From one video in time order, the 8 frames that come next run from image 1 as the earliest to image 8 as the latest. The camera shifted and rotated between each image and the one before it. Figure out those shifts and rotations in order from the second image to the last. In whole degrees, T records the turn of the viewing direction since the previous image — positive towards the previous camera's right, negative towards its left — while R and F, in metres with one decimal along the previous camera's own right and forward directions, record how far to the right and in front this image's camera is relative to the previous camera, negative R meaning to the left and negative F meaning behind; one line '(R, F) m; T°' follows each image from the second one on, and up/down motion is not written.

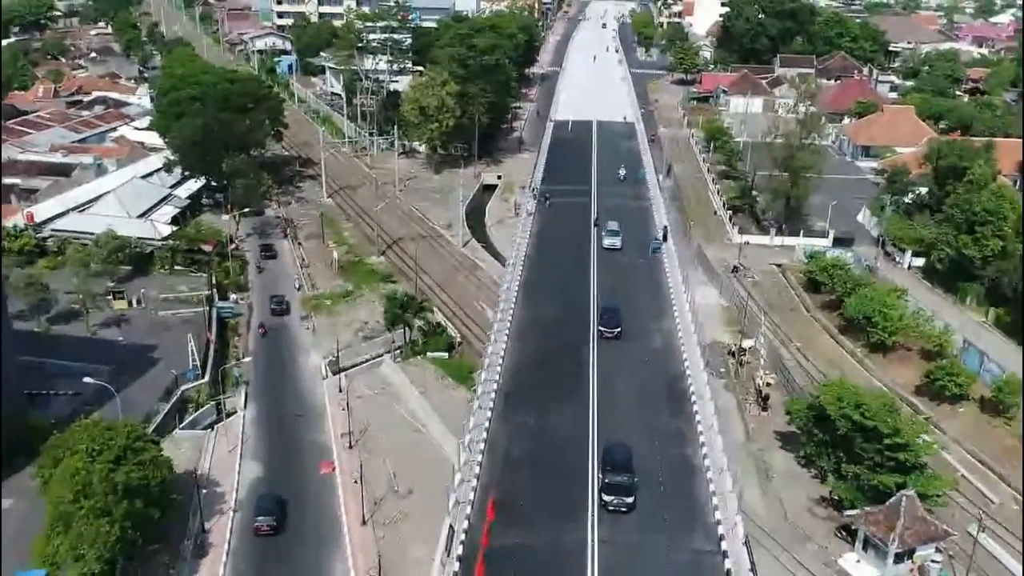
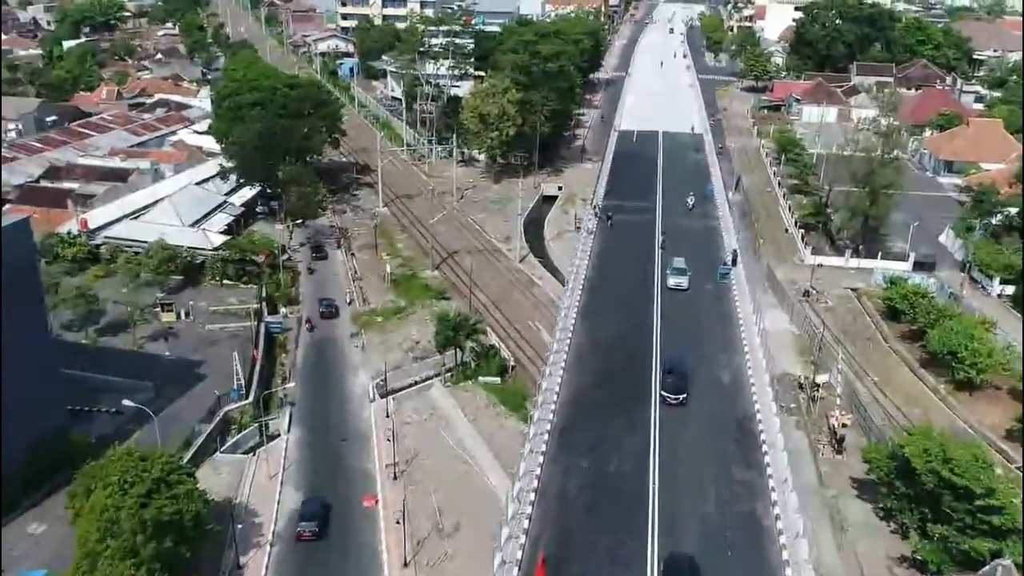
(0.0, +0.8) m; -4°
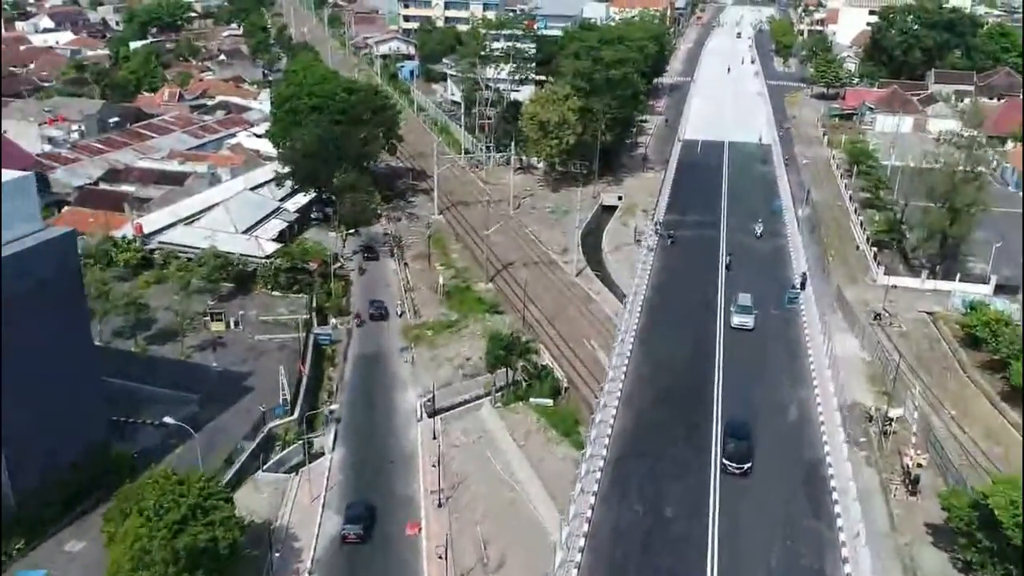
(0.0, +0.6) m; -4°
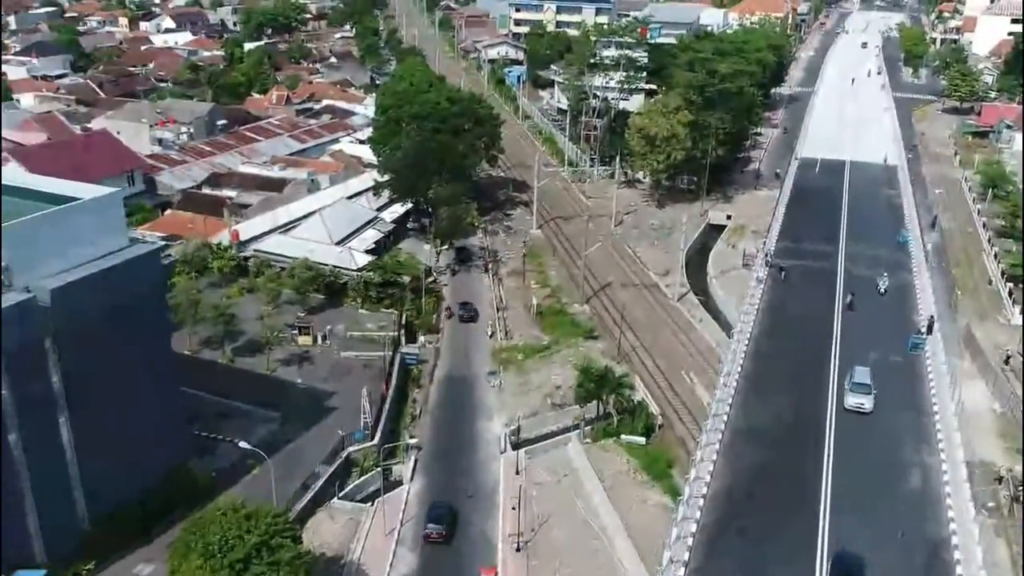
(+0.1, +0.8) m; -6°
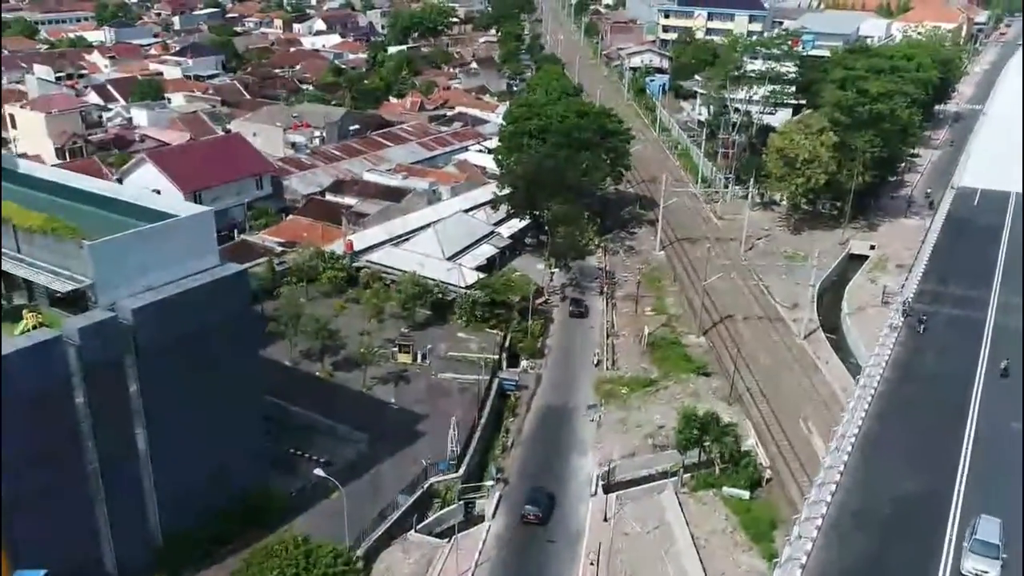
(+0.5, +0.8) m; -9°
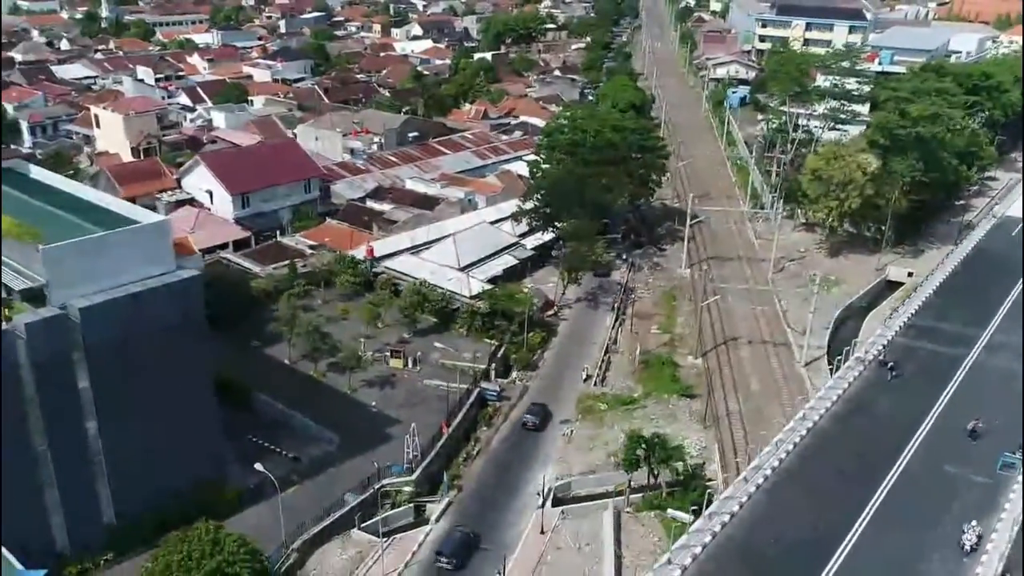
(+2.1, -0.3) m; -7°
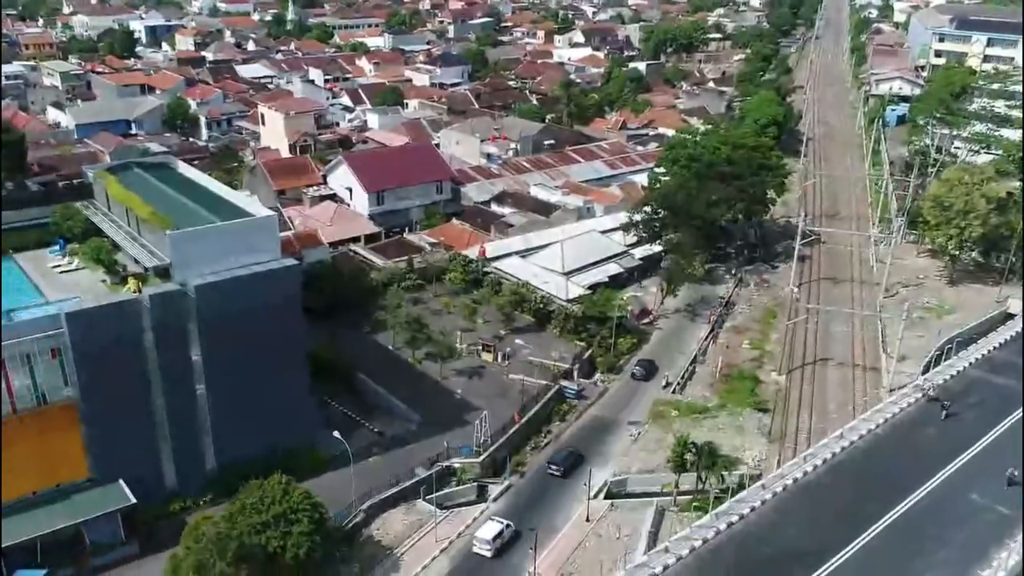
(+1.4, -1.0) m; -10°
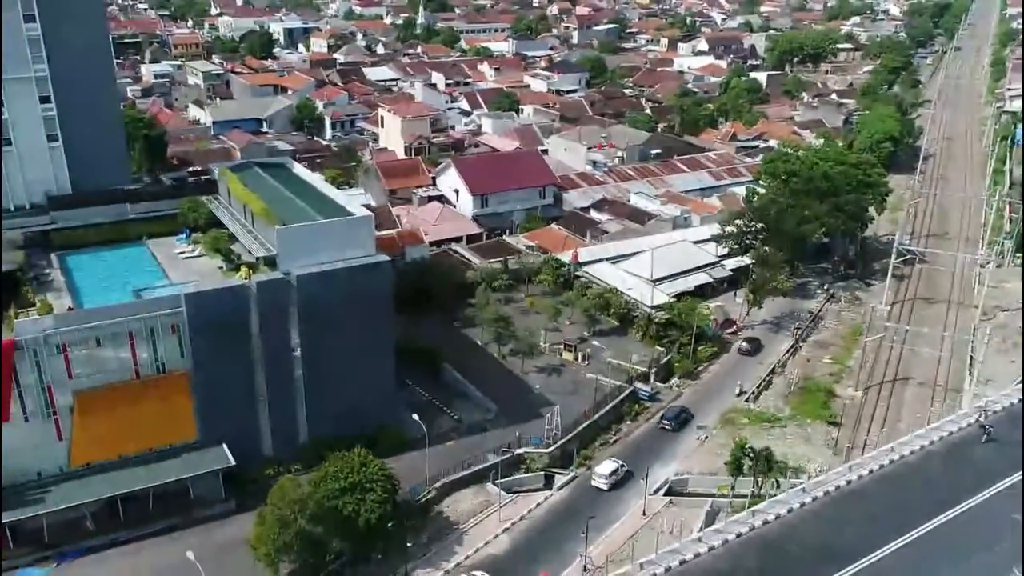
(+0.7, -0.9) m; -7°
